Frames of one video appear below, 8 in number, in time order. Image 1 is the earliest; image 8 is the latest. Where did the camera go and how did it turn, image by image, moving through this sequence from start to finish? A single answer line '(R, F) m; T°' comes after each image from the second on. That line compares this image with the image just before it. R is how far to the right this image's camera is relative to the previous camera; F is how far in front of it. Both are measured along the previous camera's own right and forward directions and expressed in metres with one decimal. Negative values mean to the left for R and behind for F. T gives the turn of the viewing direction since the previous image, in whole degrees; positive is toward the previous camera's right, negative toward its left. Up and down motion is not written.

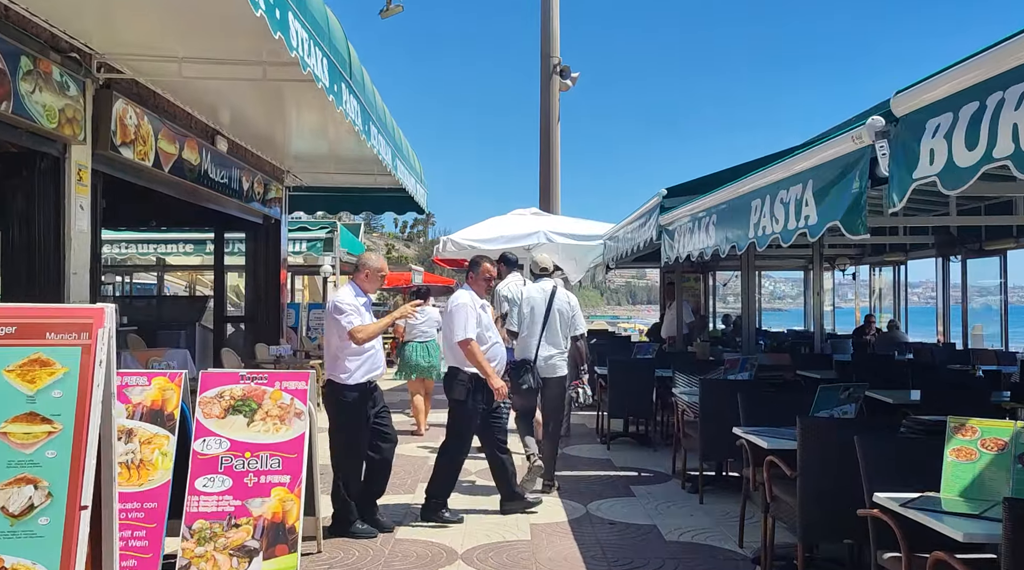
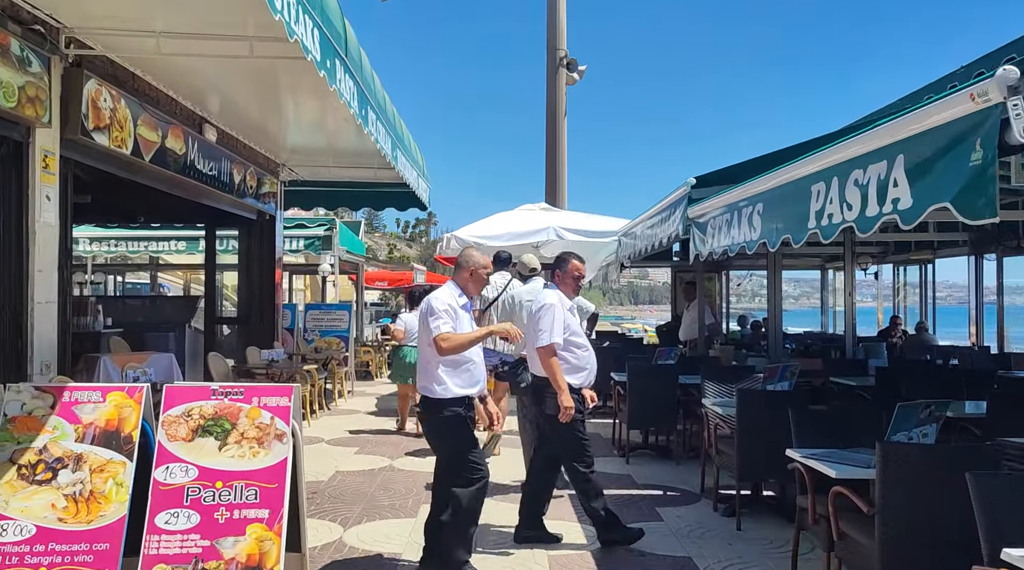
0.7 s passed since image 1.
(-0.1, +0.7) m; 0°
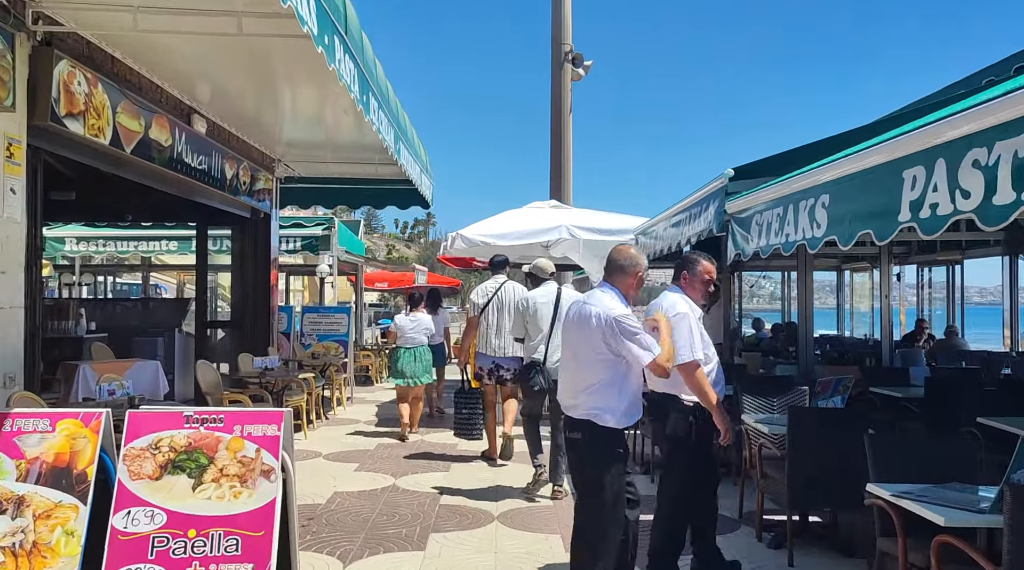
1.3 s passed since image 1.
(-0.1, +0.6) m; 0°
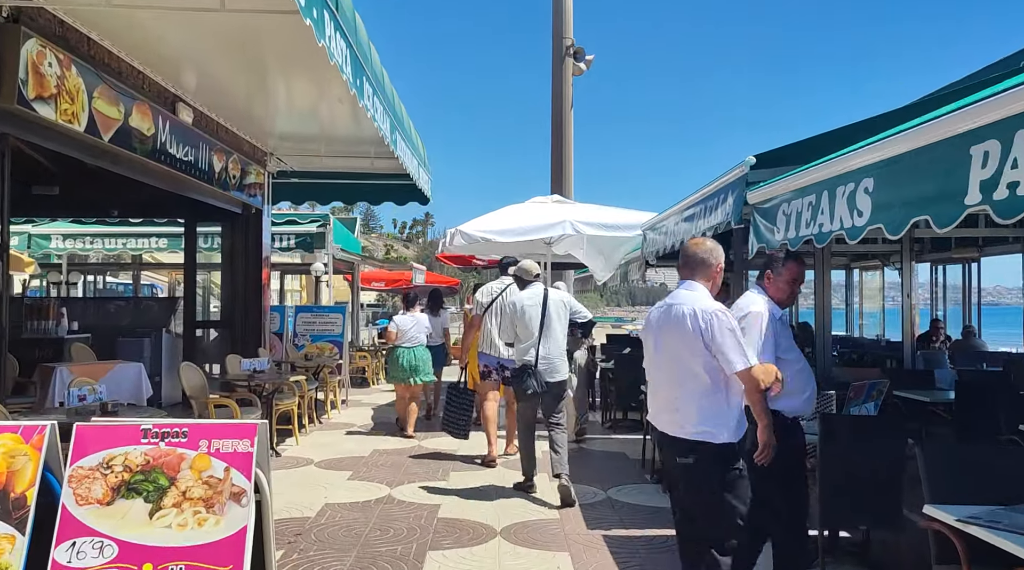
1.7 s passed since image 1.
(0.0, +0.4) m; 0°
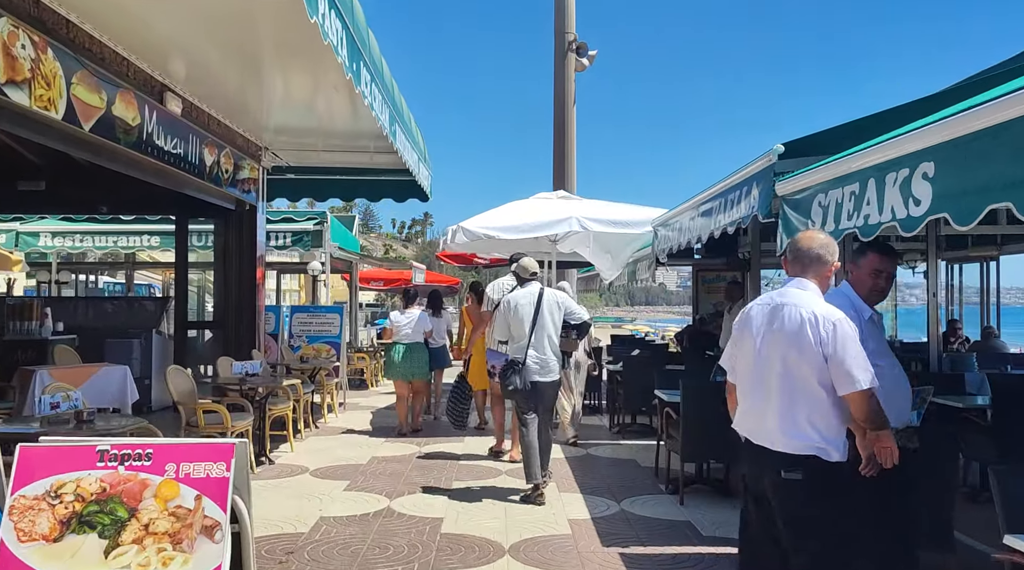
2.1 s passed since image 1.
(-0.1, +0.4) m; 0°
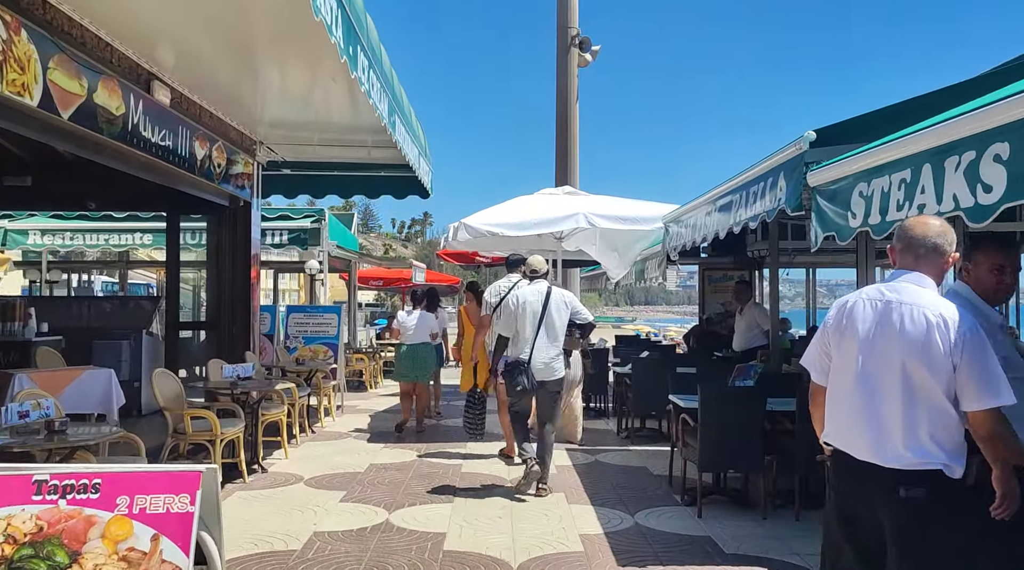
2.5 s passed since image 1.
(0.0, +0.4) m; 0°
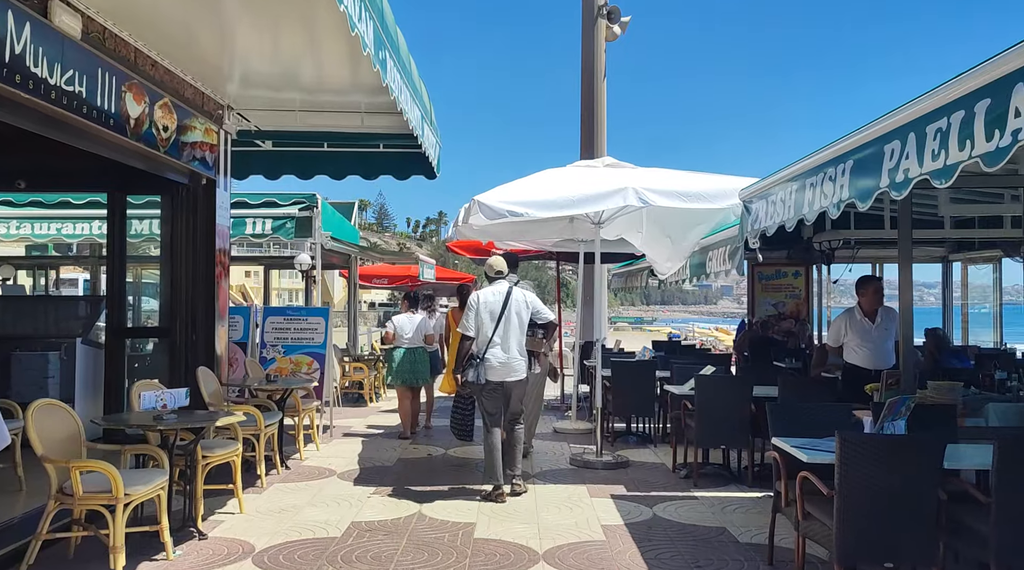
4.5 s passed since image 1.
(-0.1, +2.0) m; -1°
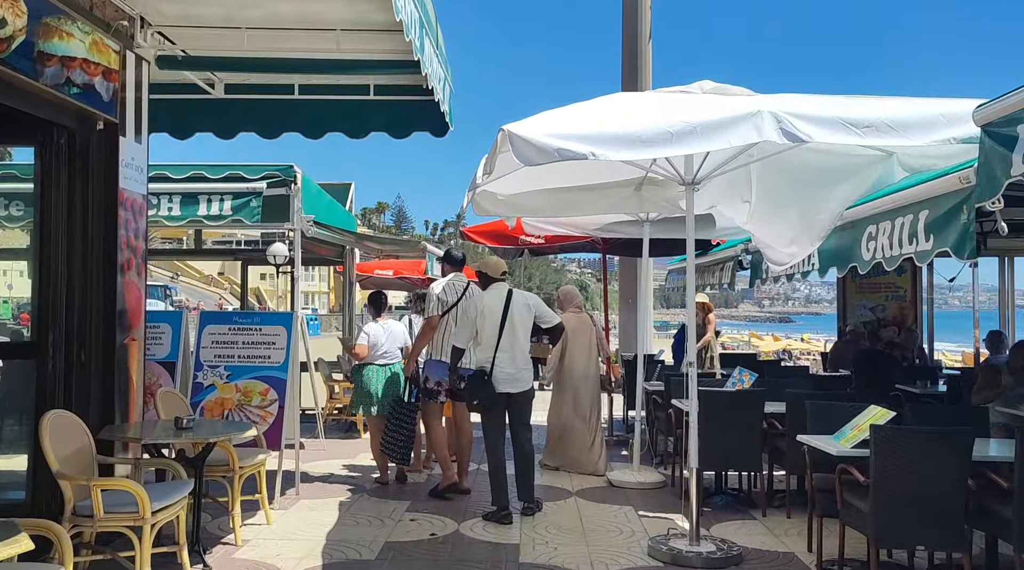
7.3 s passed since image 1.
(-0.2, +2.8) m; -1°
